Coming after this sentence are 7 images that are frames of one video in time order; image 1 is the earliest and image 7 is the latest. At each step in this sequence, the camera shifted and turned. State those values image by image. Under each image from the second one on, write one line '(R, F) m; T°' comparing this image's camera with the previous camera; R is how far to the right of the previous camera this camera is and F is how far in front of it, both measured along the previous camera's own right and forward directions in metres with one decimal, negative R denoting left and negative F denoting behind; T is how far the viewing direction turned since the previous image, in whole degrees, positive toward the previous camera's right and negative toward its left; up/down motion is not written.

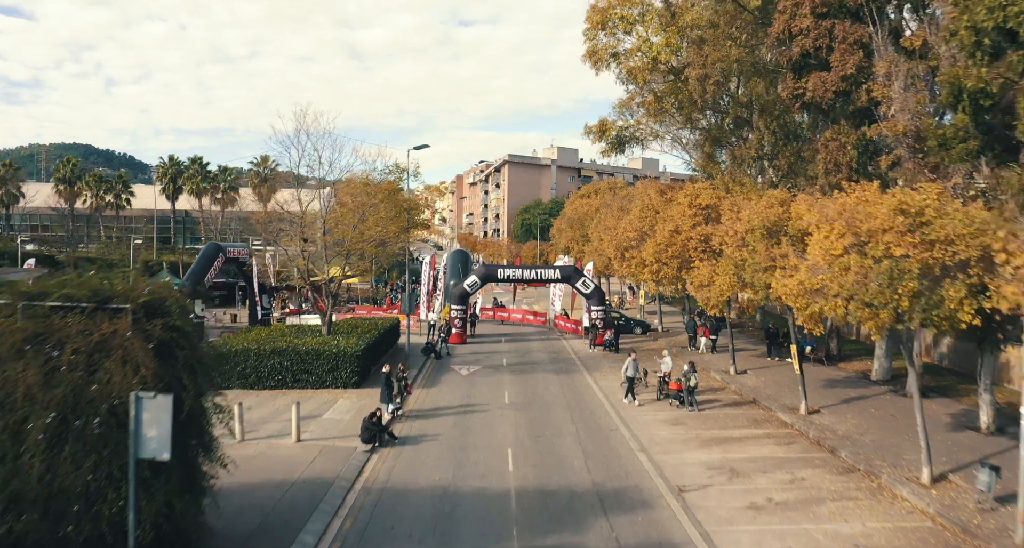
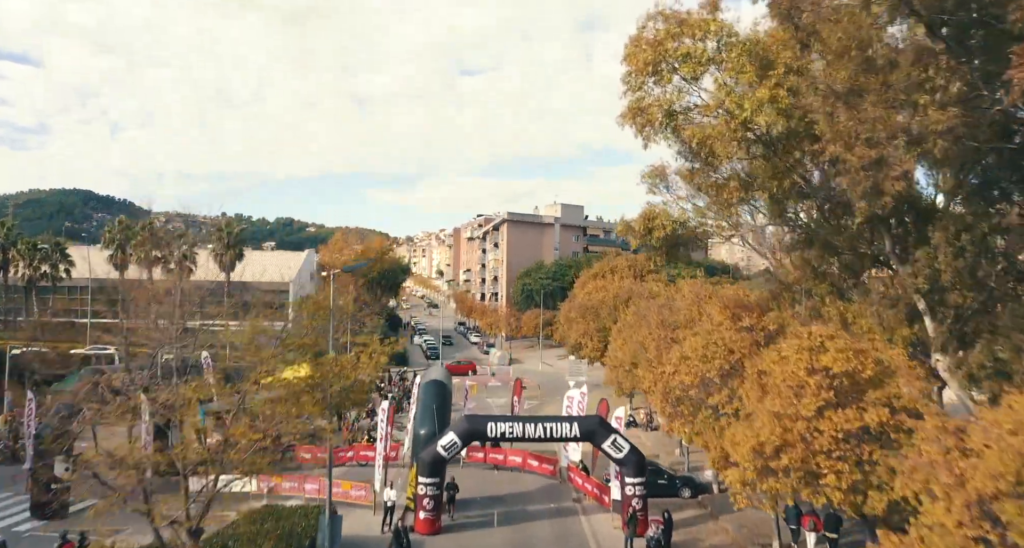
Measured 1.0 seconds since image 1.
(+0.1, +6.5) m; 0°
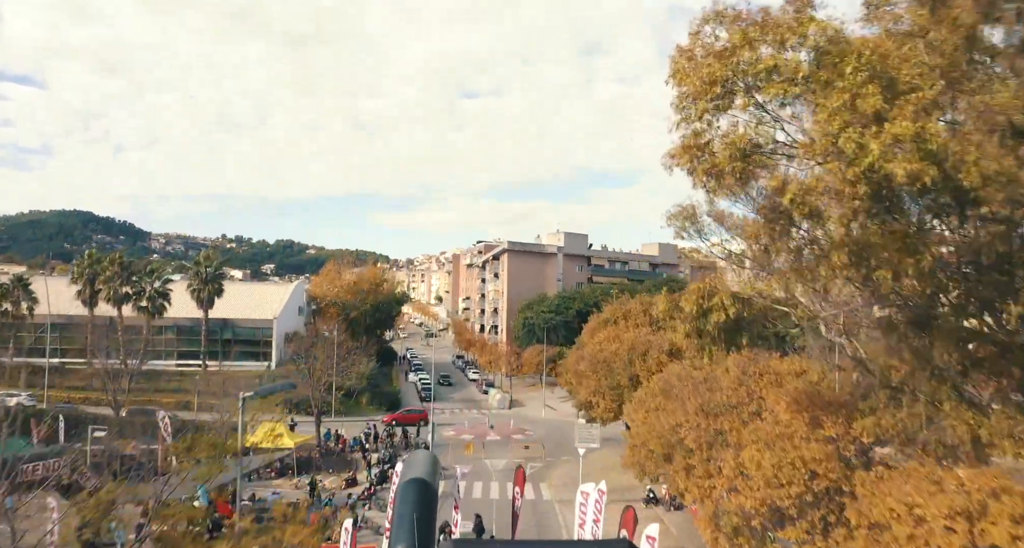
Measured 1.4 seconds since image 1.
(0.0, +3.2) m; 0°
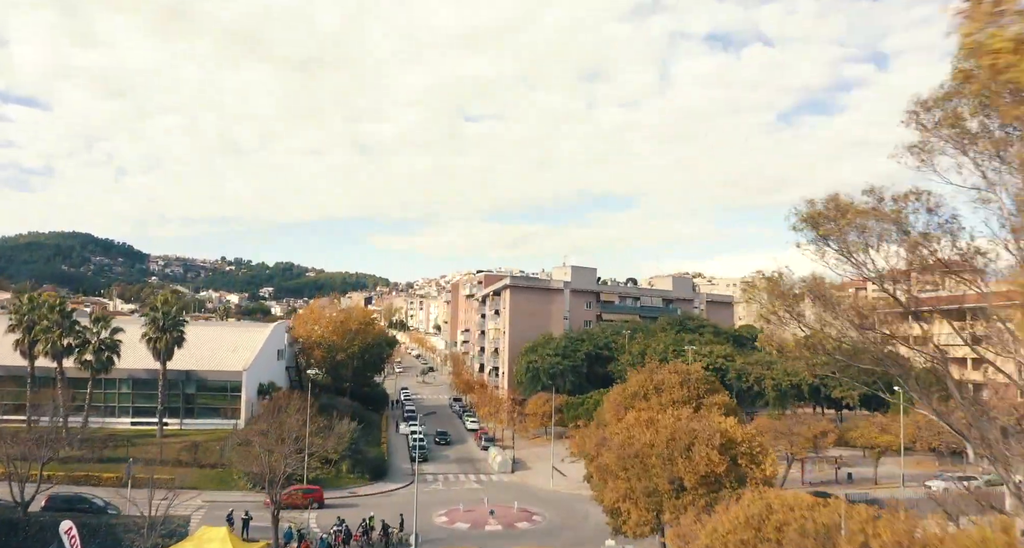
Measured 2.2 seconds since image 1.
(-0.2, +5.0) m; 0°
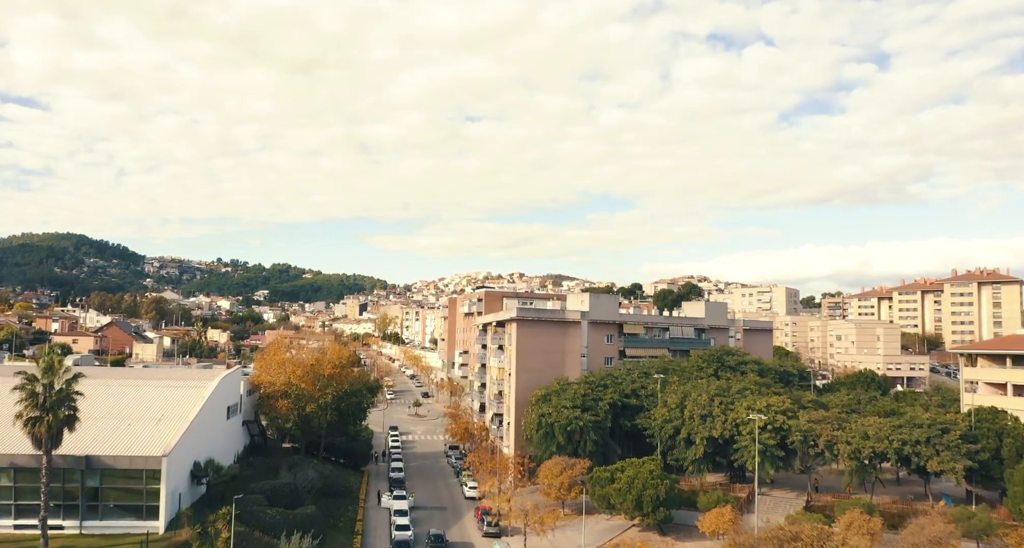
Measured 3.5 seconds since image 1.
(-0.5, +9.4) m; 0°
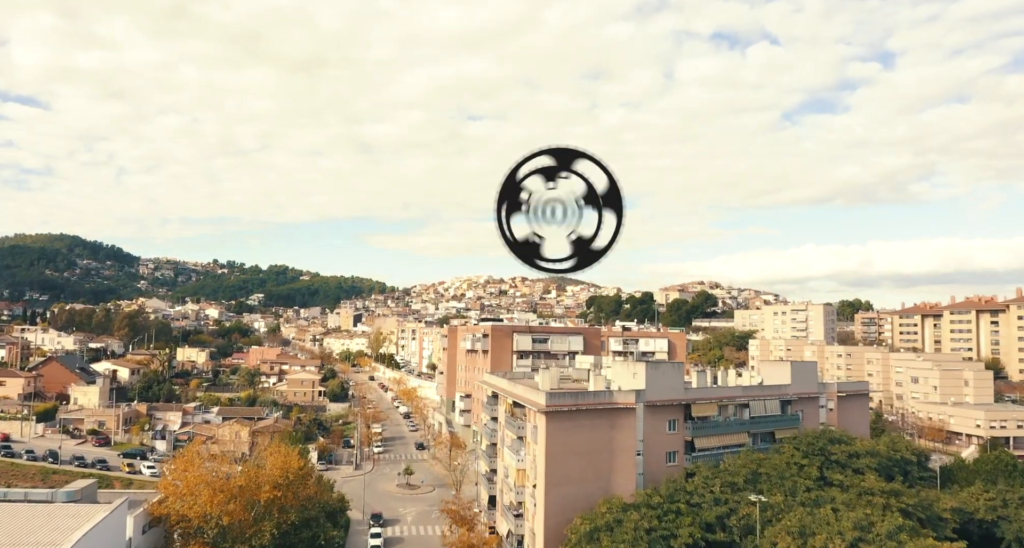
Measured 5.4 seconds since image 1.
(-1.2, +14.2) m; 0°
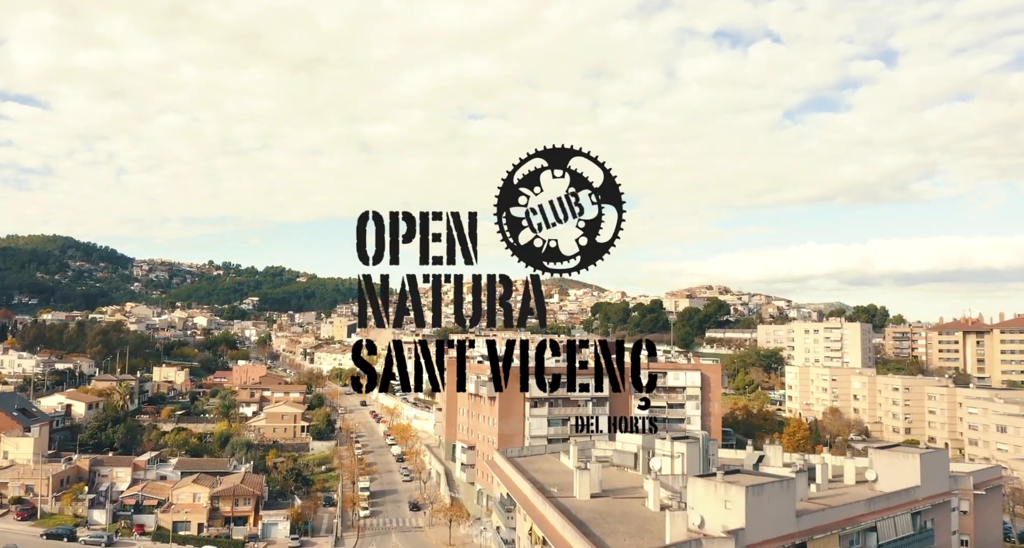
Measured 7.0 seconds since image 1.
(-1.1, +11.5) m; 0°
